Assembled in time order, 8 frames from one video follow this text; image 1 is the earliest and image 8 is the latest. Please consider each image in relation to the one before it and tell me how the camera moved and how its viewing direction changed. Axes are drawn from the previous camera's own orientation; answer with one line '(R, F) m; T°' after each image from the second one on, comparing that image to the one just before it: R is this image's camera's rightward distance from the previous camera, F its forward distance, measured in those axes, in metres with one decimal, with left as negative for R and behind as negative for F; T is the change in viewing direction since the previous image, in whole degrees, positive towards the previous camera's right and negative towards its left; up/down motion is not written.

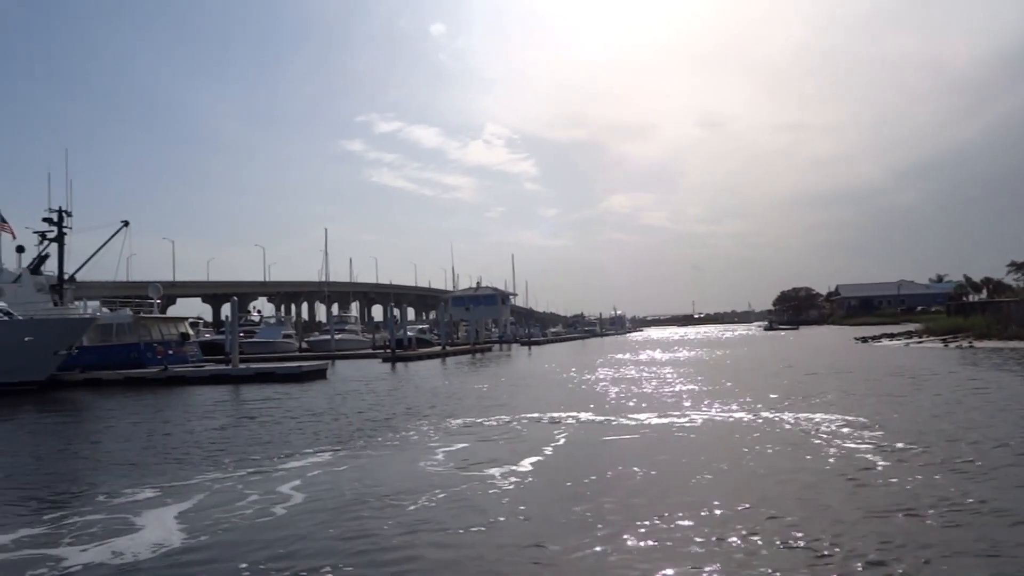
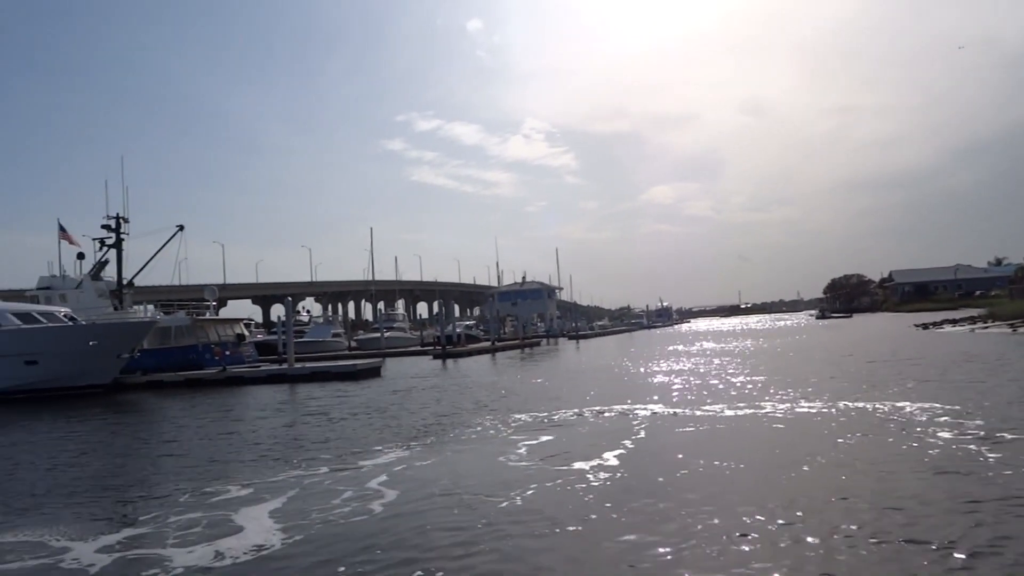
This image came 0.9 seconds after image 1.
(-1.0, -0.6) m; 0°
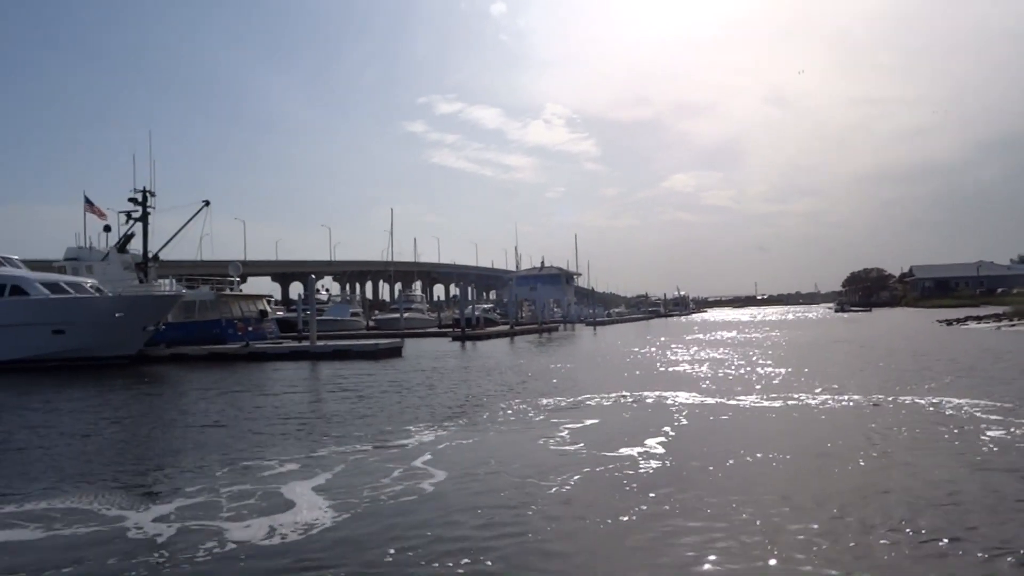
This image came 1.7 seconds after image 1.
(-1.0, -0.4) m; +1°
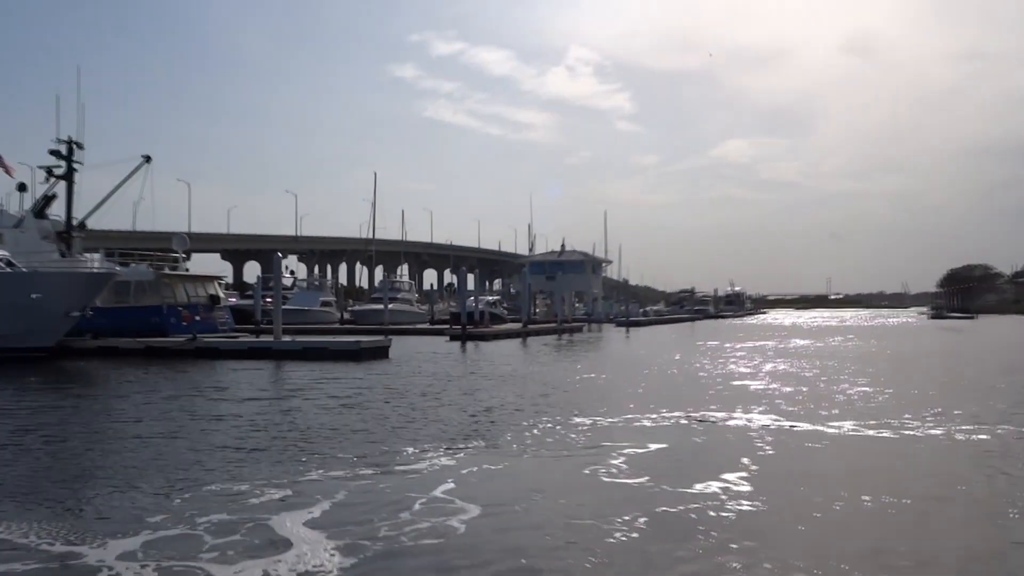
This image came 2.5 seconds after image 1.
(-1.4, +5.3) m; +3°
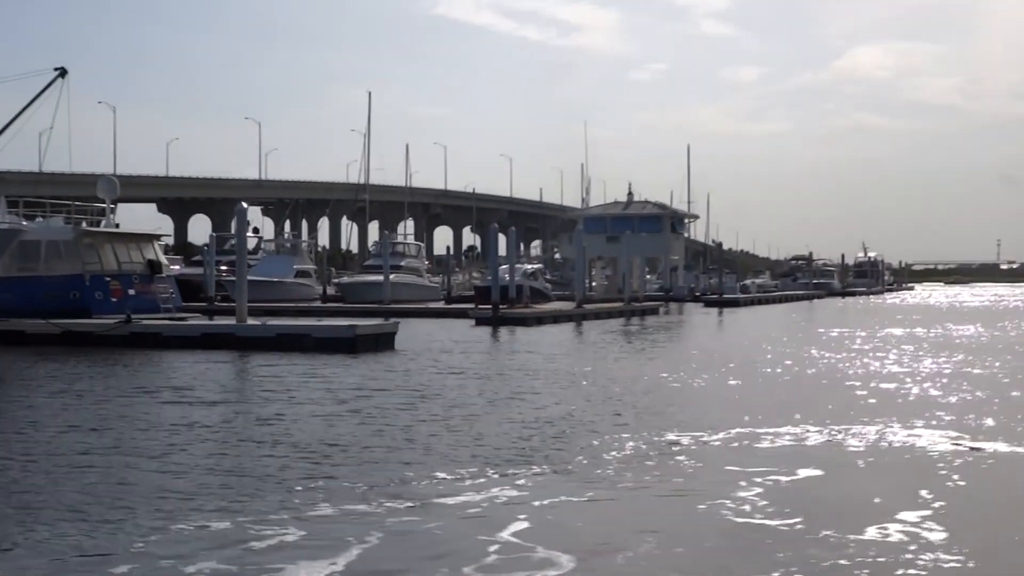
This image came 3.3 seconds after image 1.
(-1.4, +5.9) m; +3°
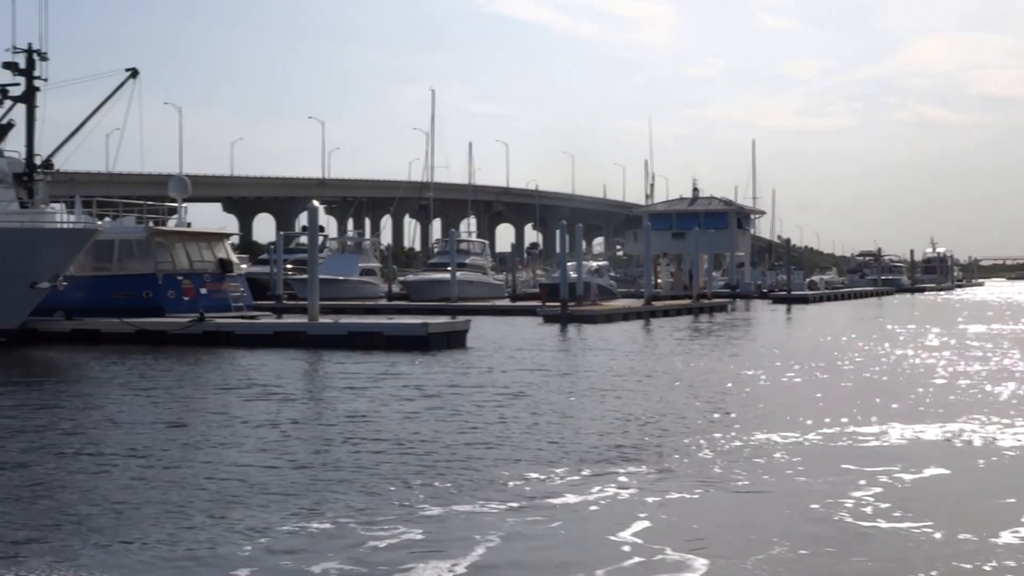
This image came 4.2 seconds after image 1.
(-0.8, -0.2) m; 0°
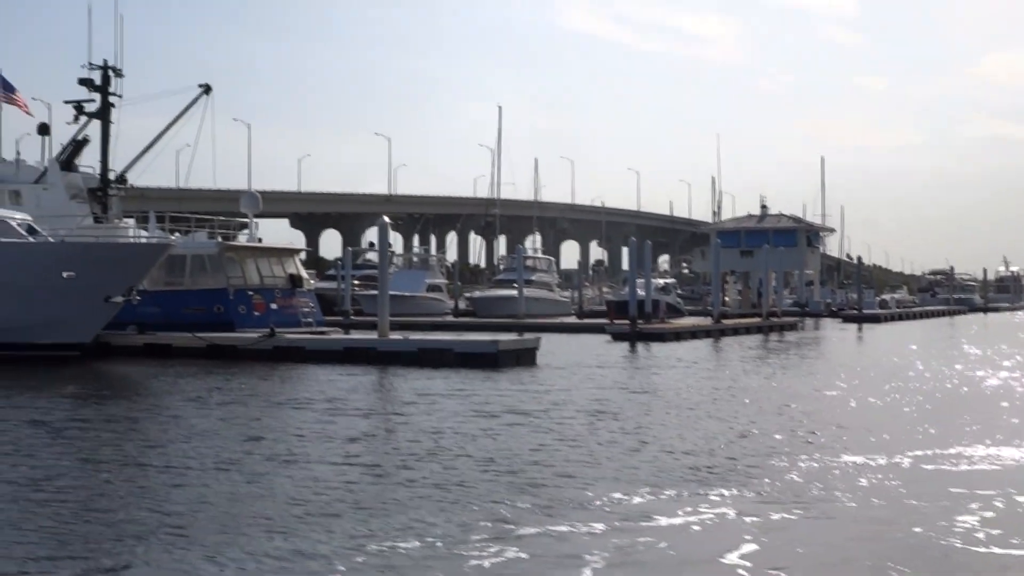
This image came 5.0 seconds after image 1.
(-0.5, 0.0) m; -1°
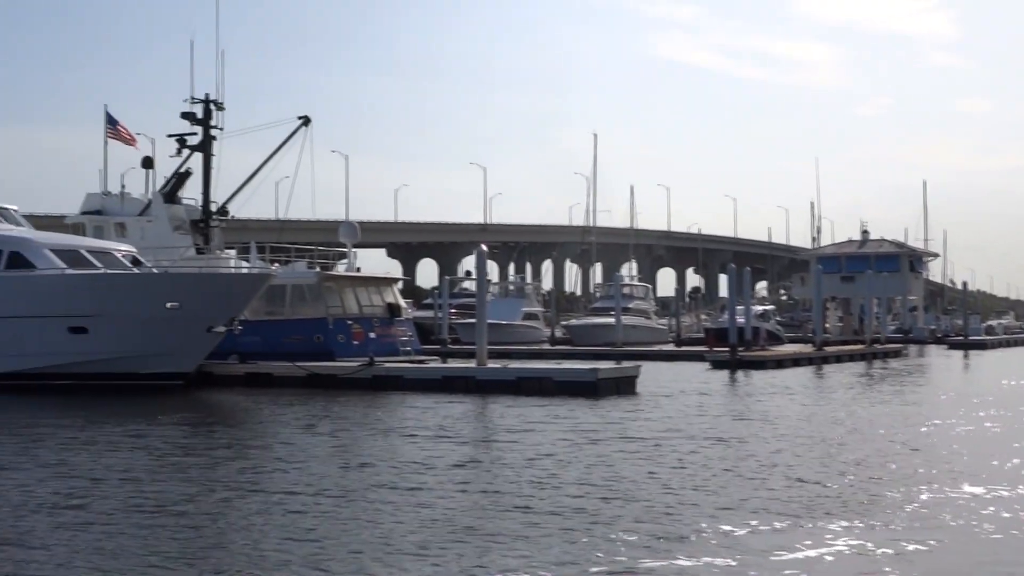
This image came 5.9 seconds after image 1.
(-0.2, 0.0) m; -3°
